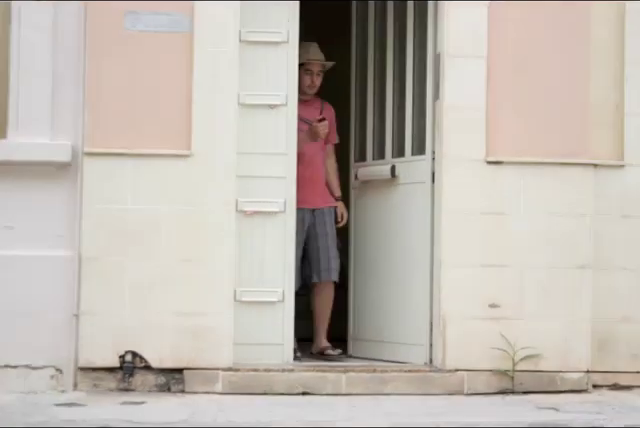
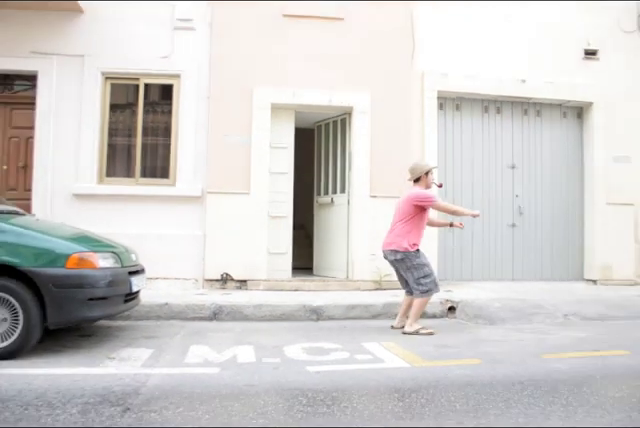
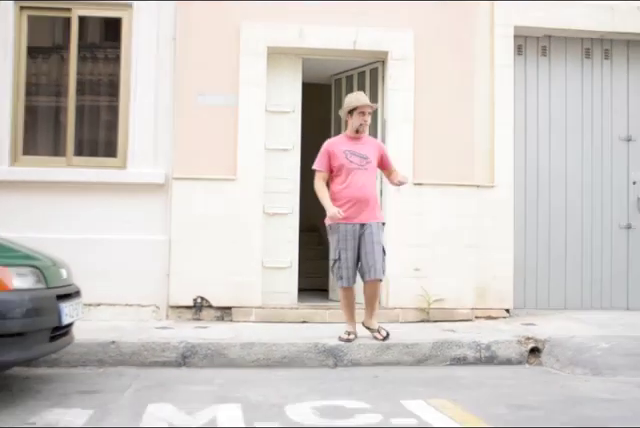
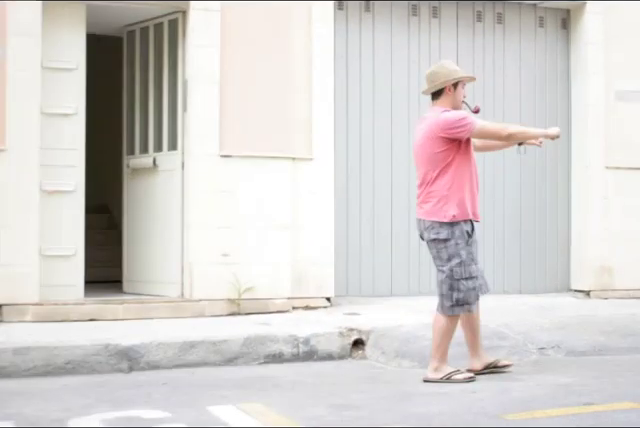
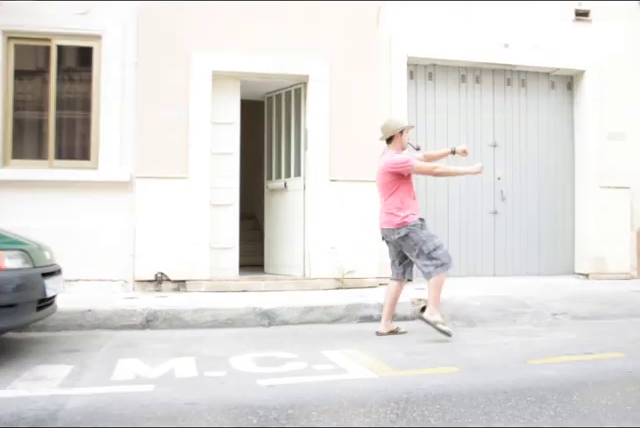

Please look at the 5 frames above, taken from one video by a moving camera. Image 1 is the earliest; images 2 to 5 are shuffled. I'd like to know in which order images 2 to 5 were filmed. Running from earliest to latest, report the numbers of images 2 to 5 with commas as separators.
3, 2, 5, 4
